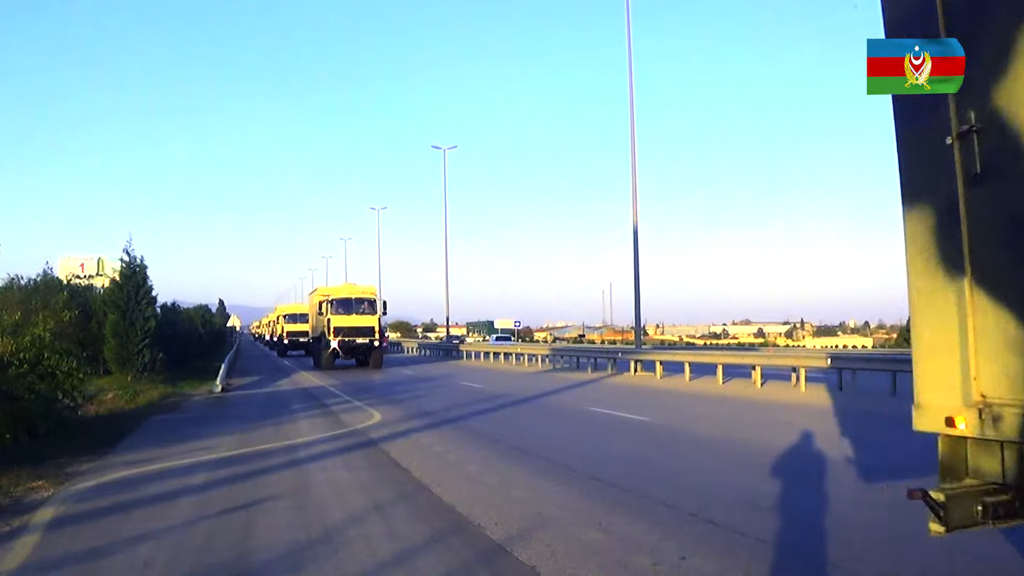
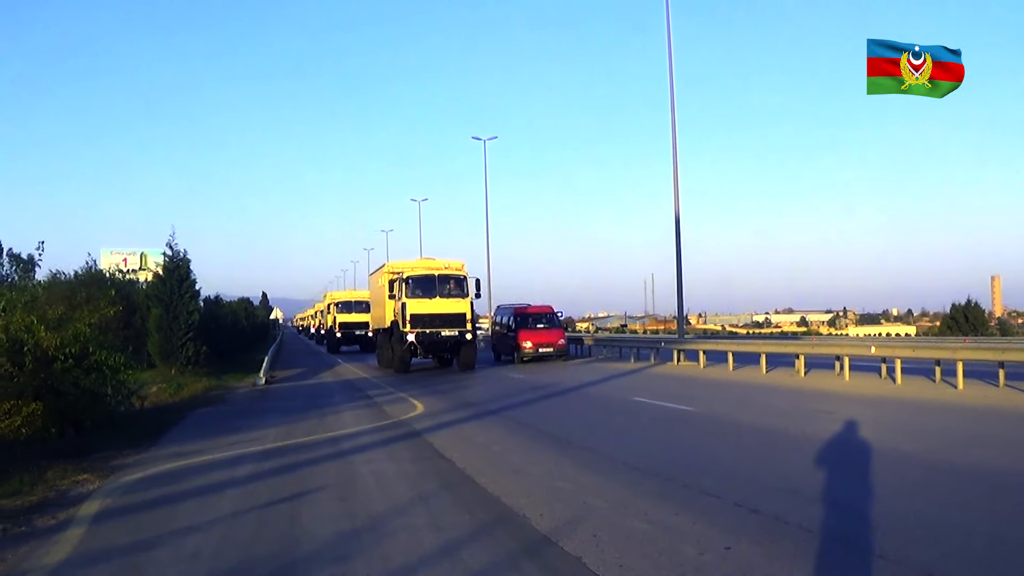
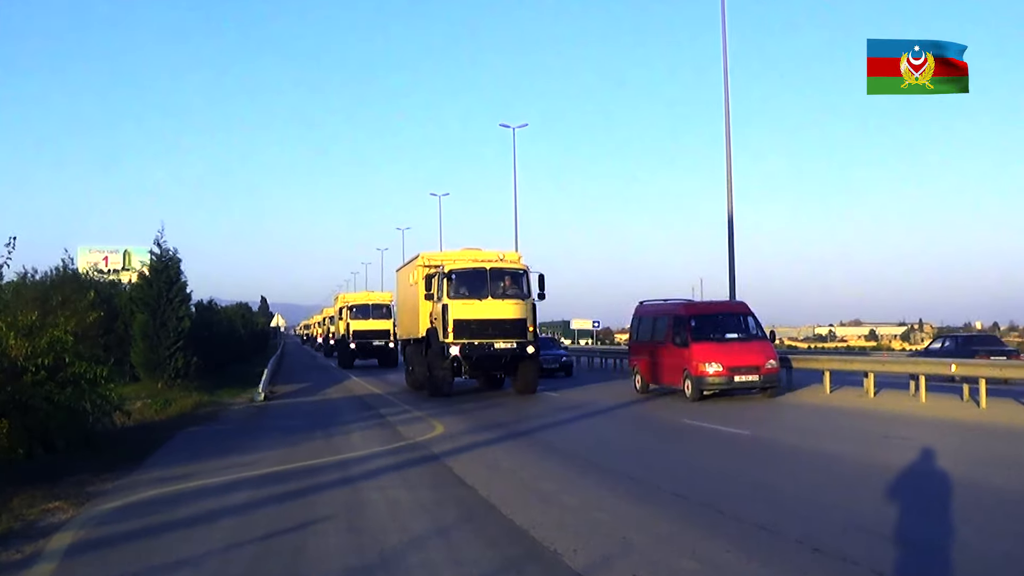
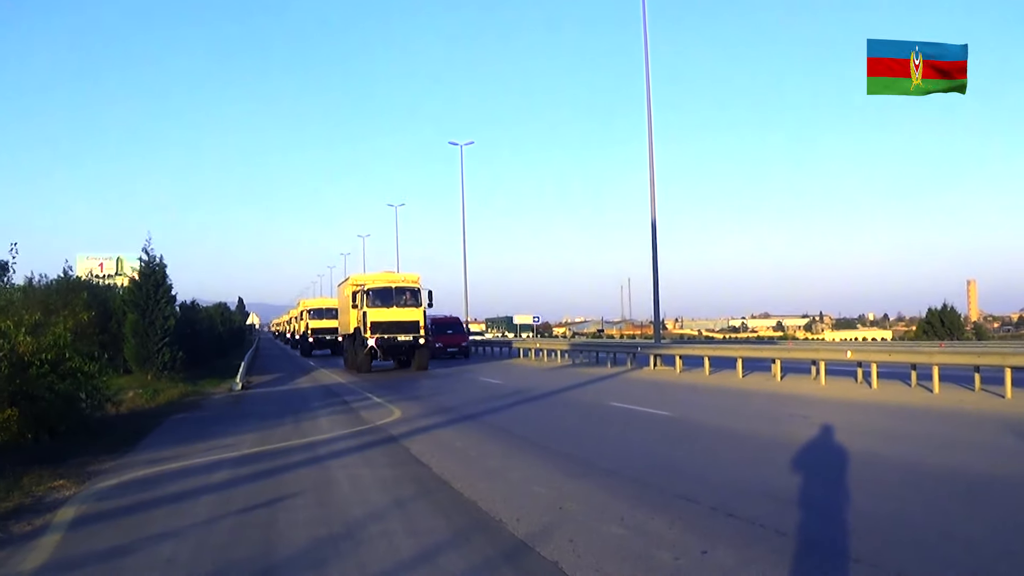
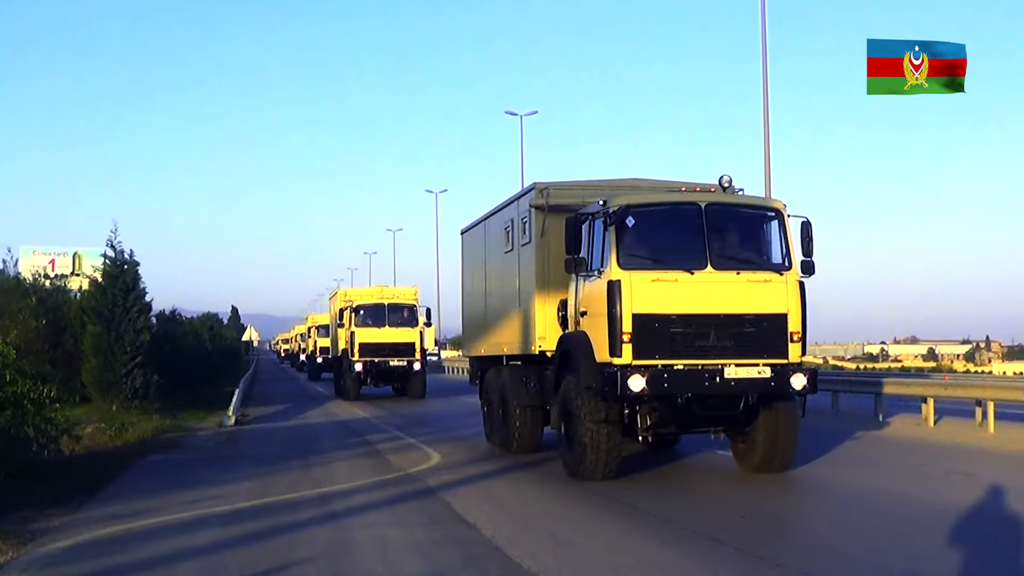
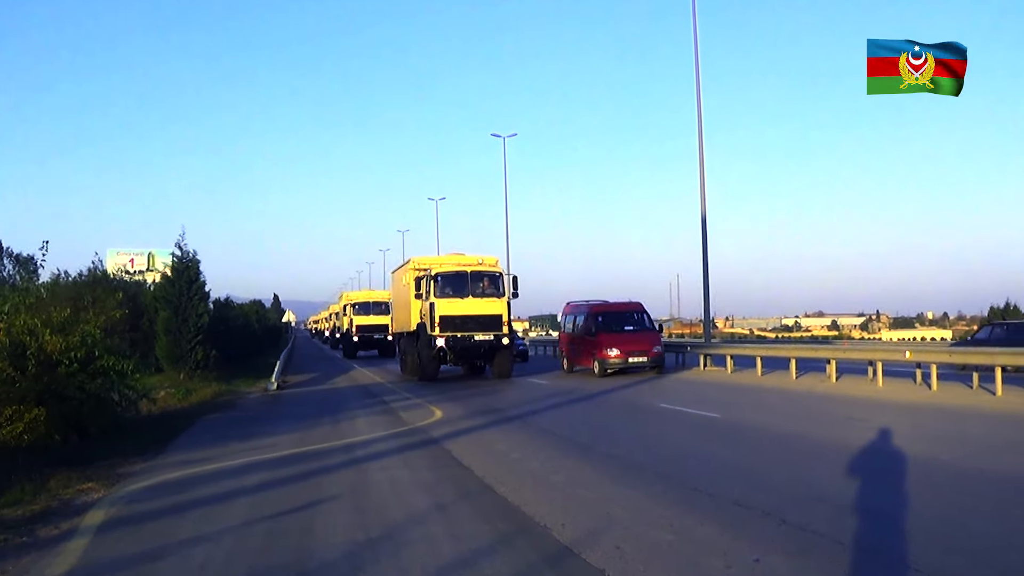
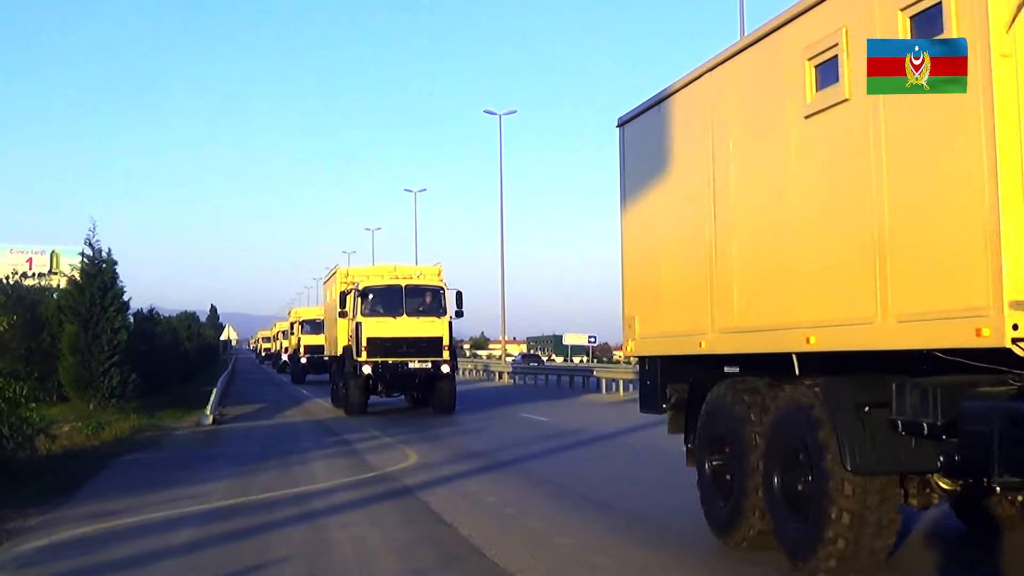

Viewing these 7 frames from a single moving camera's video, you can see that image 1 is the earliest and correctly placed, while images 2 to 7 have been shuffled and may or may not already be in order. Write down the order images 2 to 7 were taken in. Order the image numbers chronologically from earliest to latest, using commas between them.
4, 2, 6, 3, 5, 7
